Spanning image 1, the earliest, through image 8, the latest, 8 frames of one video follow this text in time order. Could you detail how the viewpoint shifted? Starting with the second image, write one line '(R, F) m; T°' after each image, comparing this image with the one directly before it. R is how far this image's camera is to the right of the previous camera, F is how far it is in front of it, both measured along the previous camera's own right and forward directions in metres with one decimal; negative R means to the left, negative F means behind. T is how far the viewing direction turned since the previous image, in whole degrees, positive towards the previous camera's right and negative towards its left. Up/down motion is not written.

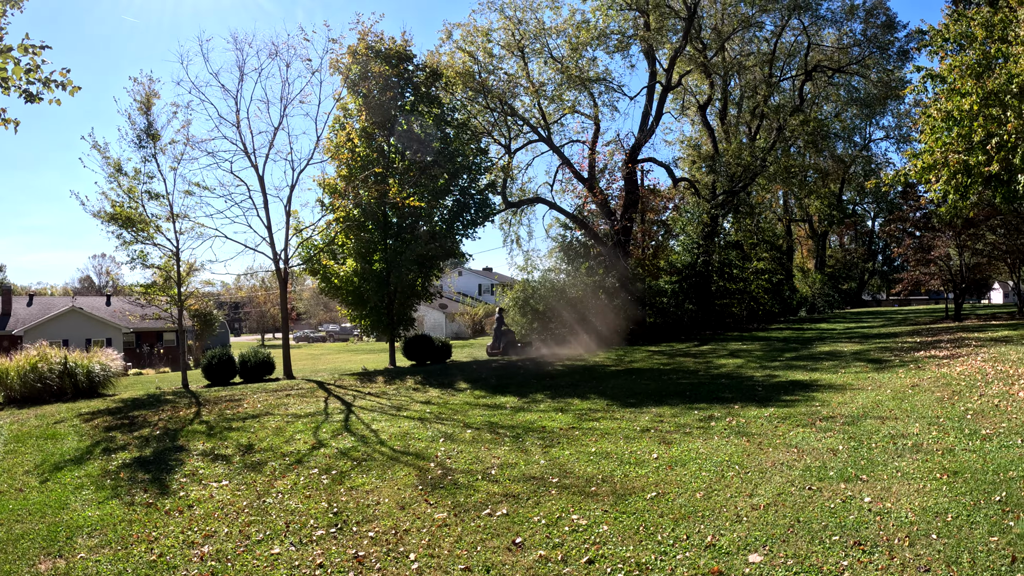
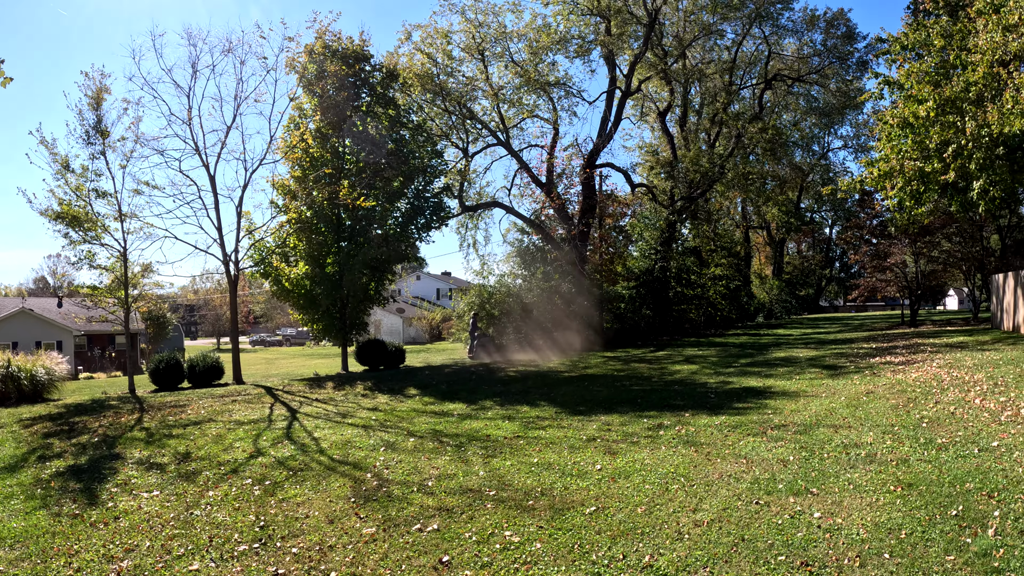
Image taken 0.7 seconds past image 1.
(+0.3, +0.5) m; +3°
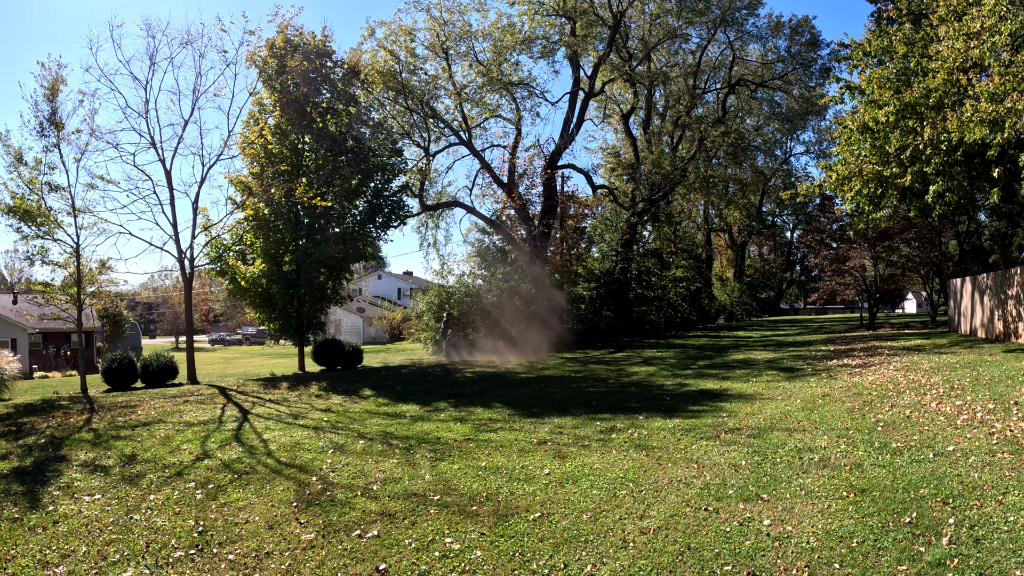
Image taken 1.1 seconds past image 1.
(+0.3, +0.3) m; +3°
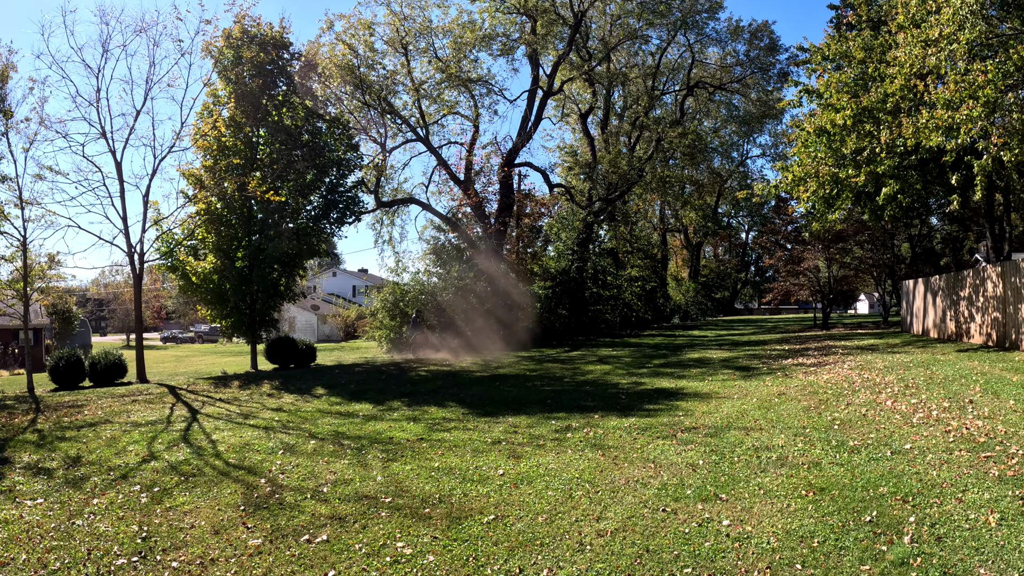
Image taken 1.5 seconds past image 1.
(+0.1, +0.2) m; +3°
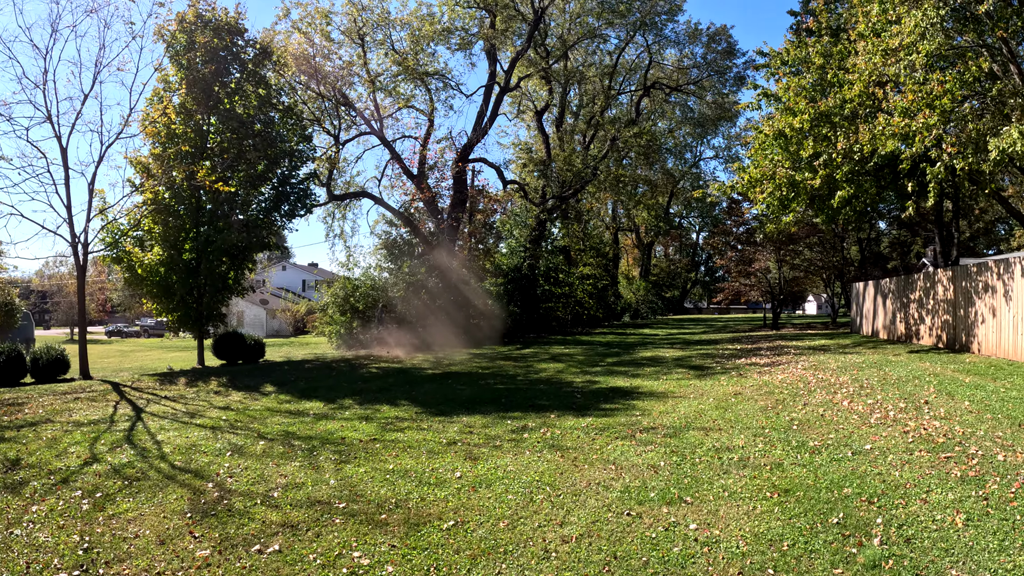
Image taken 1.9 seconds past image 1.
(-0.1, +0.2) m; +4°
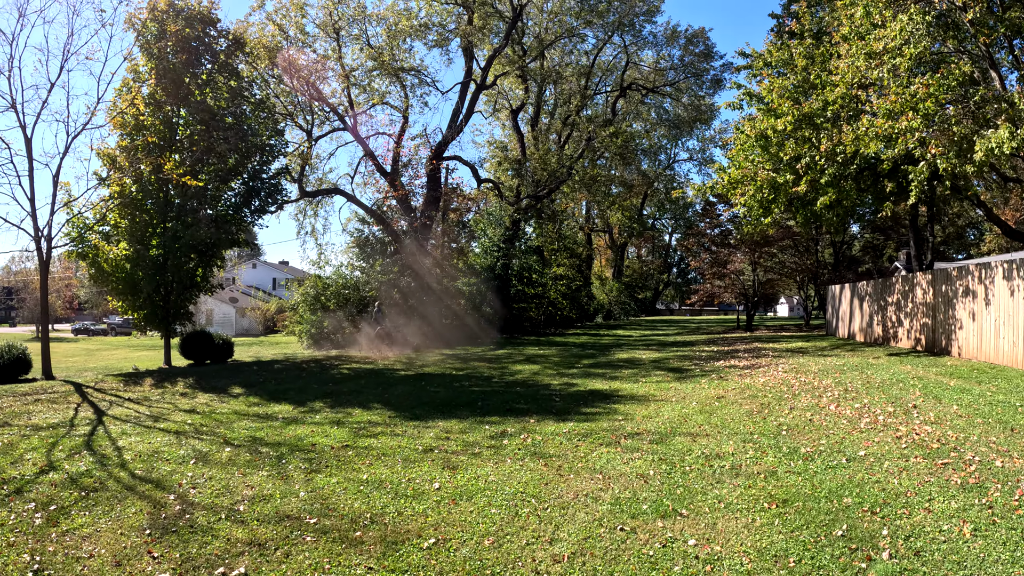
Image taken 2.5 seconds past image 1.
(-0.1, +0.3) m; +2°
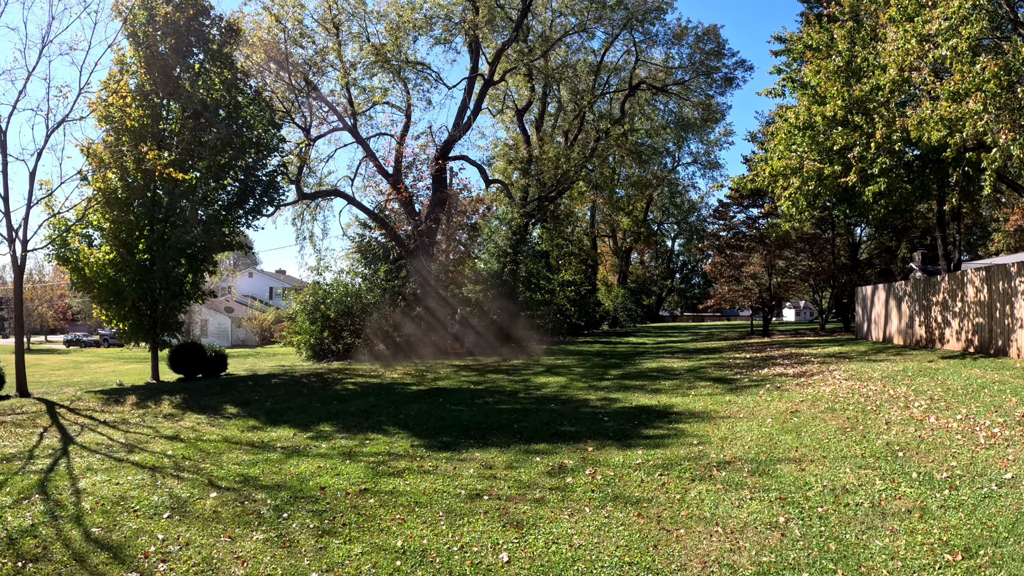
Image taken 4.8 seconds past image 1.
(-0.5, +1.3) m; 0°
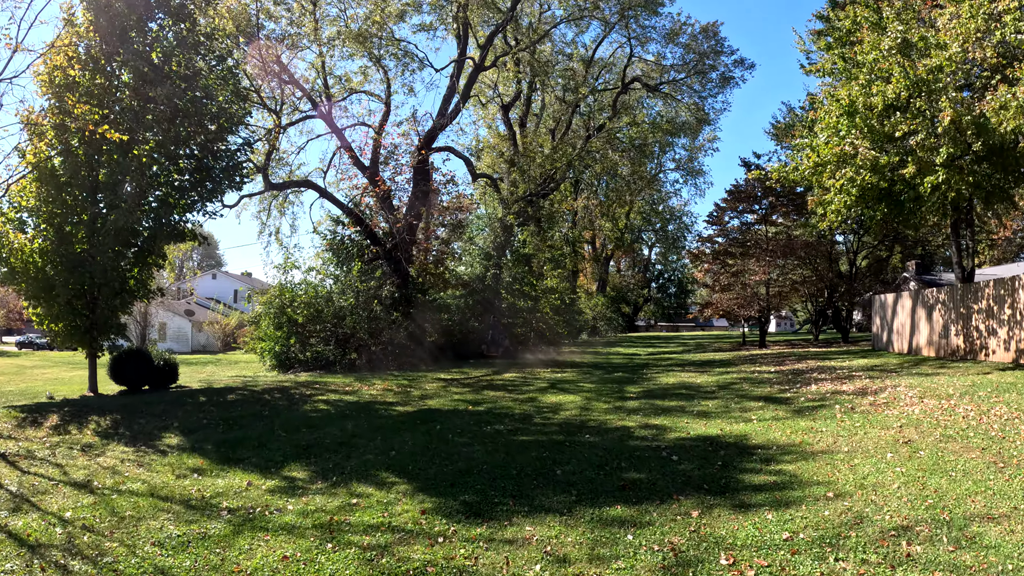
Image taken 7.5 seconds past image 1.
(-0.7, +2.1) m; +3°
